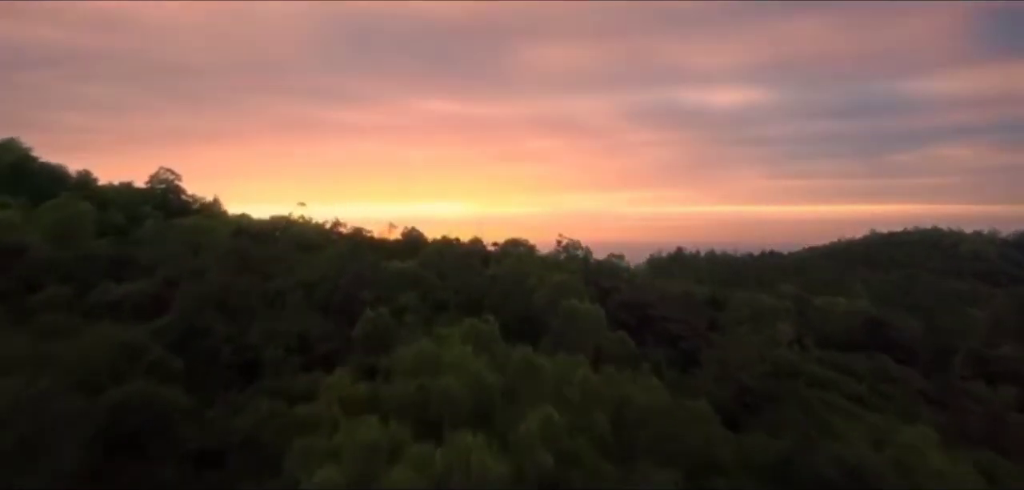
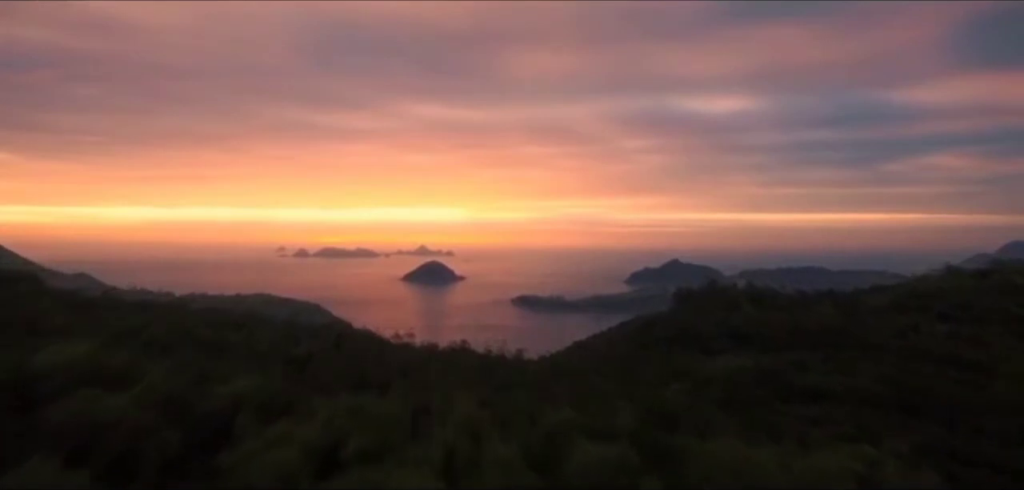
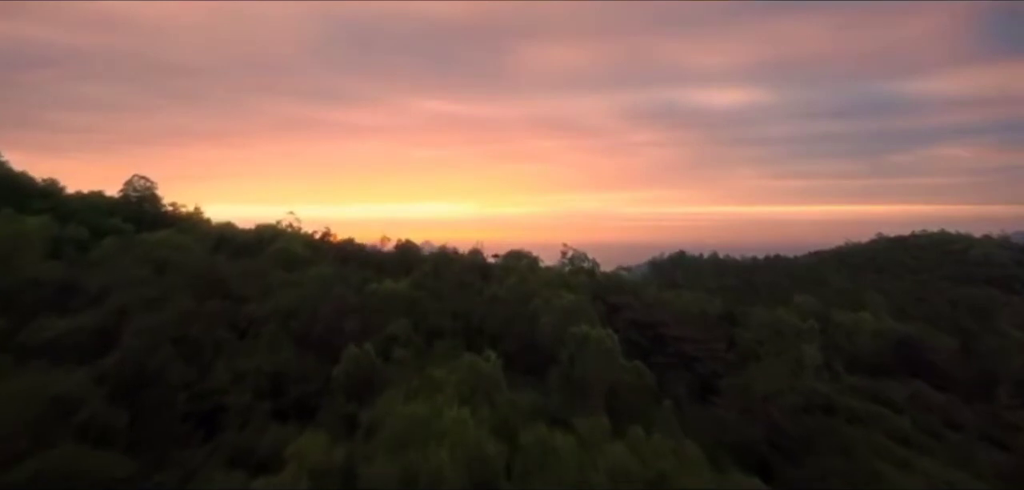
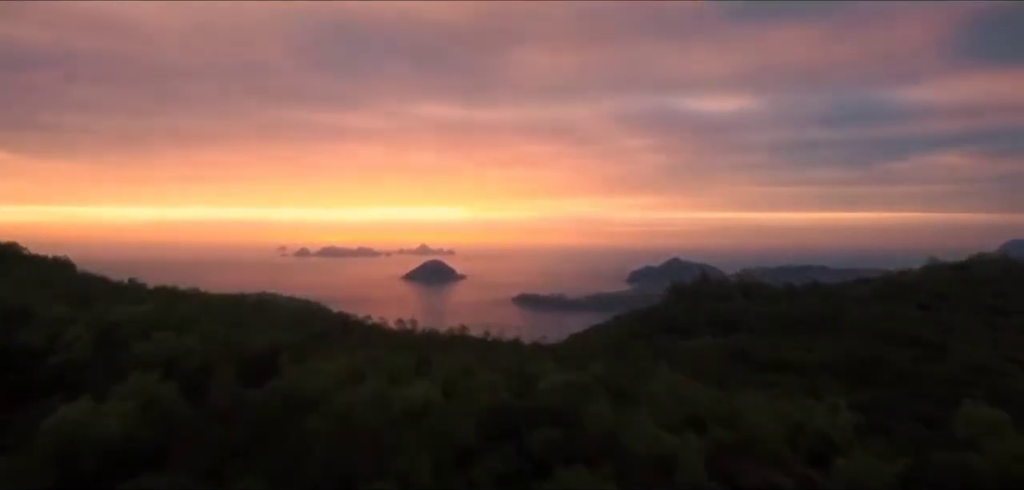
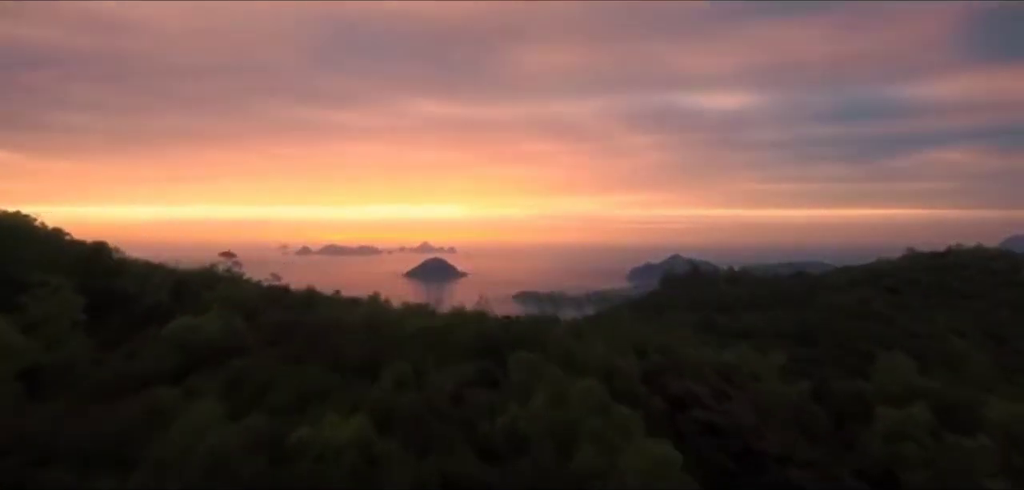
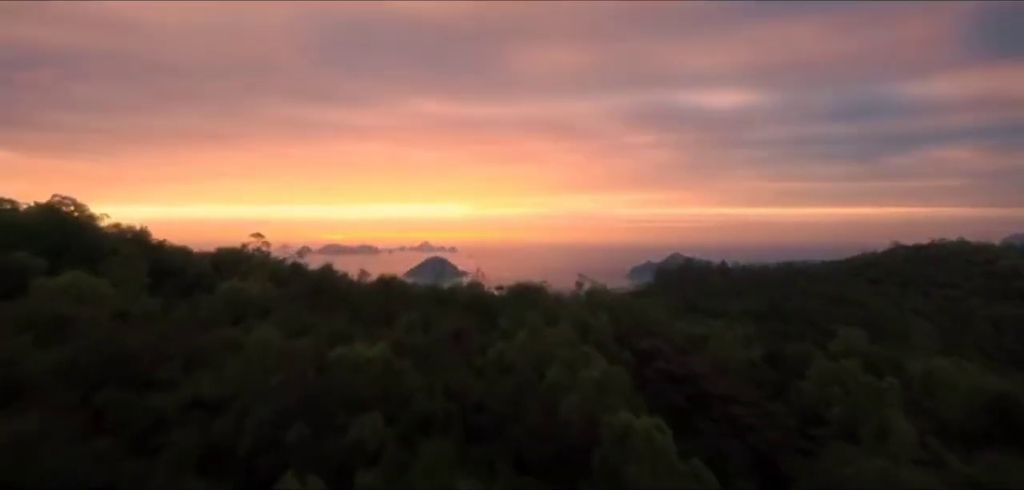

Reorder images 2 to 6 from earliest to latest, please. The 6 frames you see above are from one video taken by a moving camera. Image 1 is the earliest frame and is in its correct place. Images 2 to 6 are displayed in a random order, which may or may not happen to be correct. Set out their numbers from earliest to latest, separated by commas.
3, 6, 5, 4, 2
